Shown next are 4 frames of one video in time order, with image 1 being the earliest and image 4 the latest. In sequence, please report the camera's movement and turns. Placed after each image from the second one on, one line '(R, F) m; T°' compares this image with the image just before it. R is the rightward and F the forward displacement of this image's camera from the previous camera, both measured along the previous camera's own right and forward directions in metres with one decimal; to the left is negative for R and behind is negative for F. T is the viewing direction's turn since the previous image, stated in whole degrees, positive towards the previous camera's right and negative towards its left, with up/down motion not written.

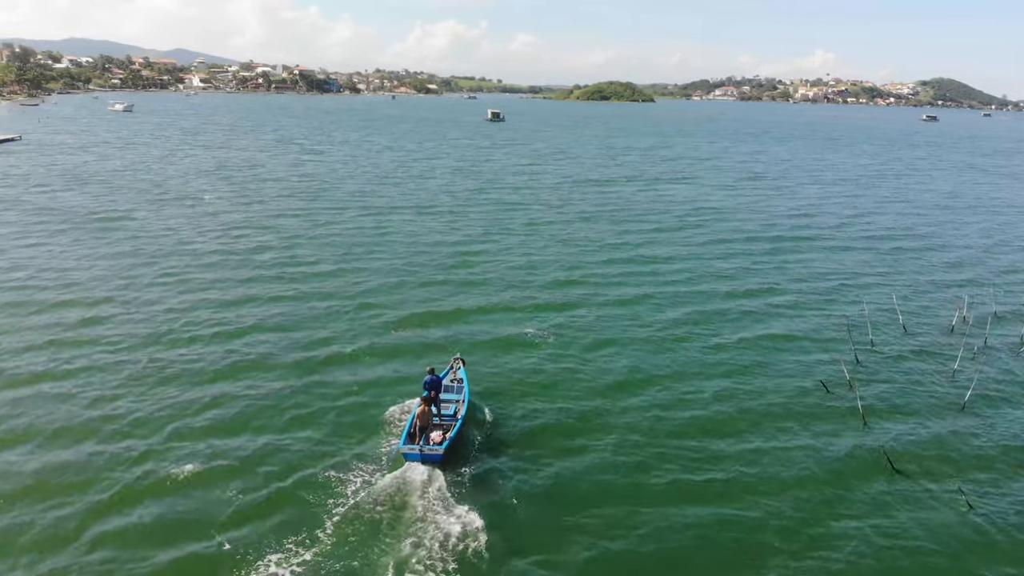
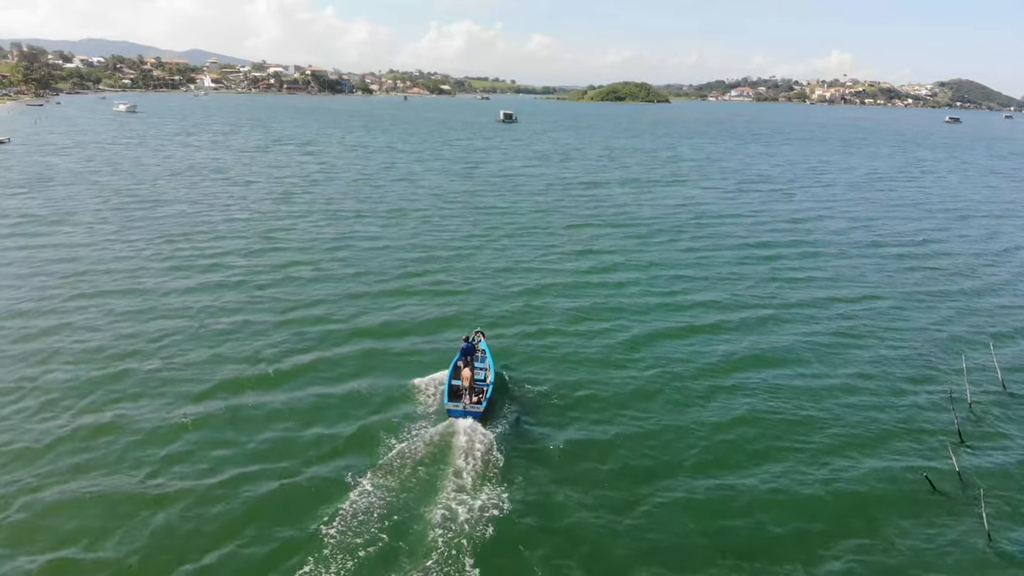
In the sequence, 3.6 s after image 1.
(+1.6, +1.6) m; -1°
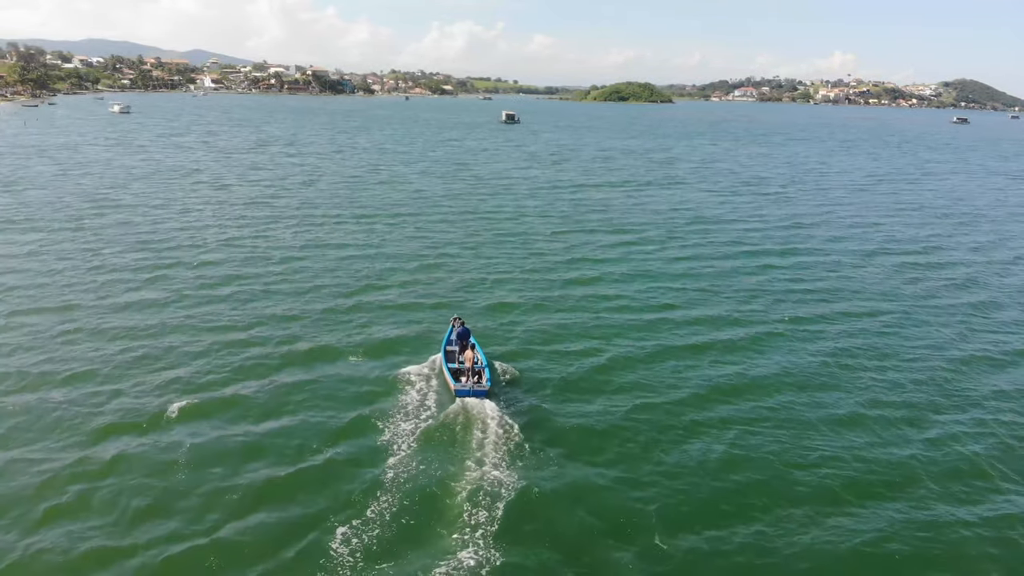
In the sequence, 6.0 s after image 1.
(+1.1, +0.9) m; 0°
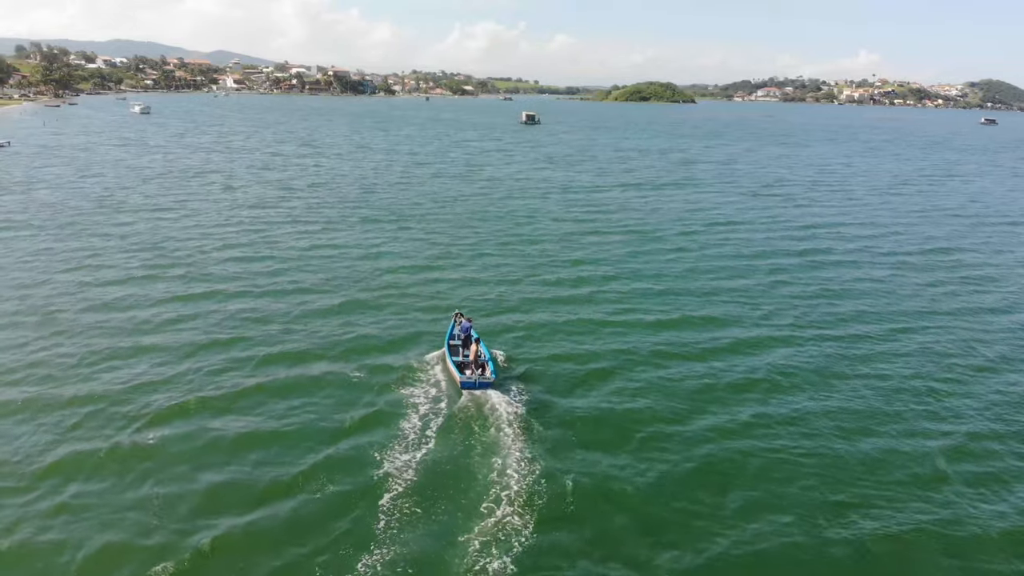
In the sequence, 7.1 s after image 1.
(+0.6, +0.6) m; -2°
